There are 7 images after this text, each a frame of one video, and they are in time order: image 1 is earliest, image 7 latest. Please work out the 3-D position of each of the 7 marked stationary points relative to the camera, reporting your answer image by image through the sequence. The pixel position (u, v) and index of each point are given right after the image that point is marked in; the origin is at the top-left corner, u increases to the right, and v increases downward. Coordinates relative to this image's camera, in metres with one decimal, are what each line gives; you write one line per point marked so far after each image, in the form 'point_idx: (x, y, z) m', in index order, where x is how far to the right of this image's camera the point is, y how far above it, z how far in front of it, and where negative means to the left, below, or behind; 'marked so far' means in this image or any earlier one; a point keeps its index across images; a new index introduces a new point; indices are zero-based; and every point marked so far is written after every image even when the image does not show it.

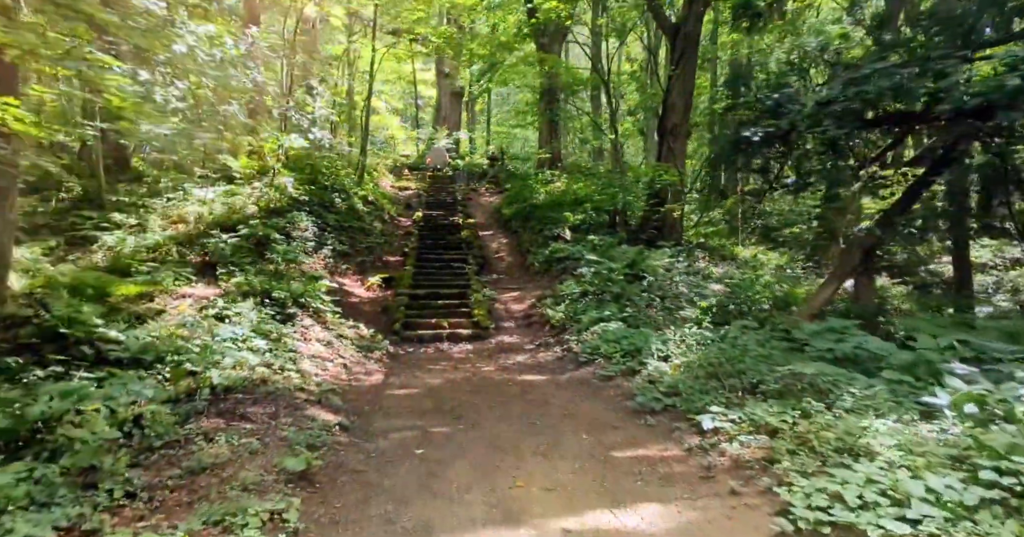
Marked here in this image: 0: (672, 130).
0: (+3.1, +2.7, +15.1) m
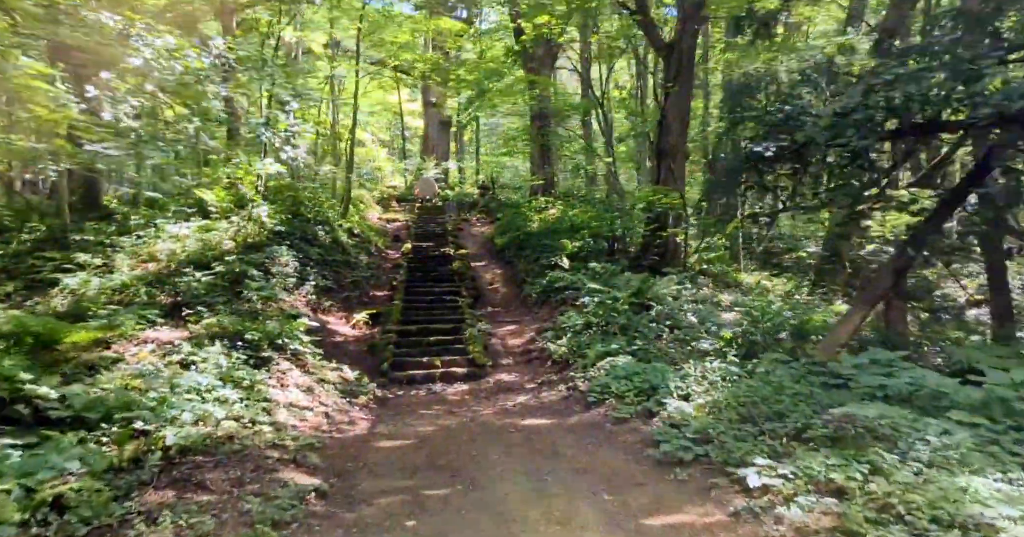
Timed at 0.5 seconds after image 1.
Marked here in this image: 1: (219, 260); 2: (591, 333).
0: (+3.0, +2.2, +14.4) m
1: (-5.0, +0.1, +12.5) m
2: (+1.1, -0.9, +10.3) m
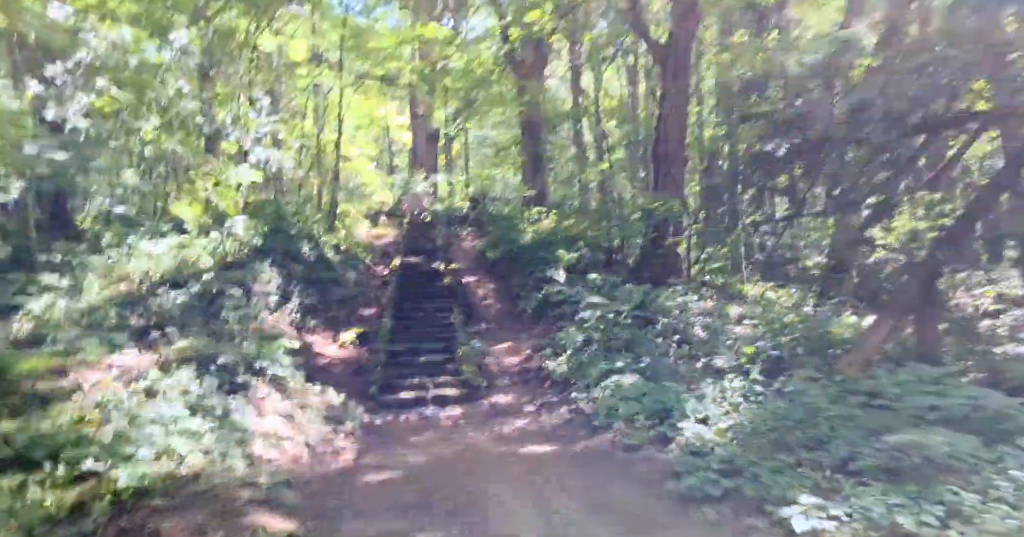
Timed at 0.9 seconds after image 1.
0: (+2.8, +2.0, +13.9) m
1: (-5.1, -0.2, +11.8) m
2: (+1.1, -1.1, +9.7) m
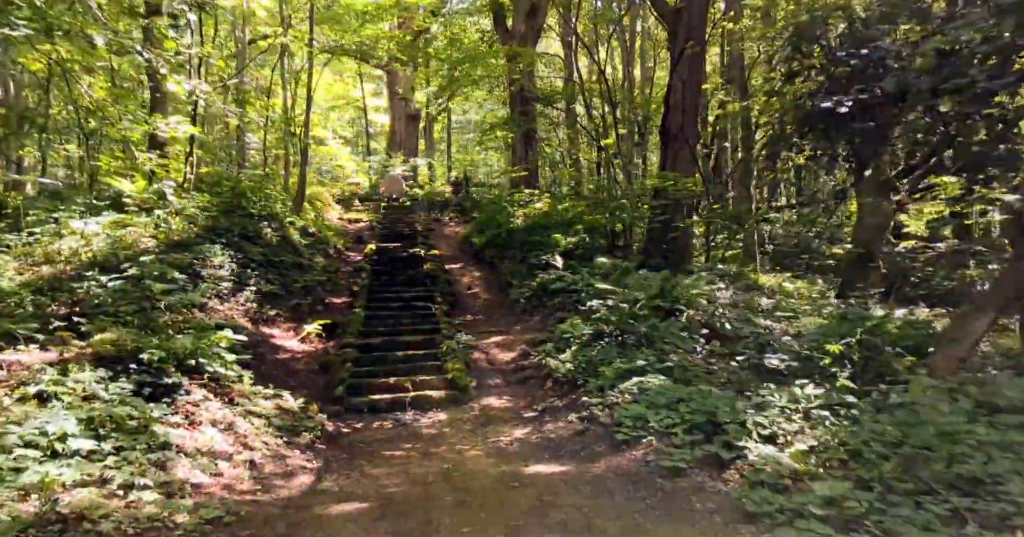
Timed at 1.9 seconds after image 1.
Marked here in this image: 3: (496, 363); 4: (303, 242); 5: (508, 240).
0: (+2.7, +2.2, +12.5) m
1: (-5.2, +0.1, +10.2) m
2: (+1.0, -0.9, +8.2) m
3: (-0.2, -1.2, +9.5) m
4: (-4.2, +0.5, +15.0) m
5: (-0.1, +0.5, +15.2) m
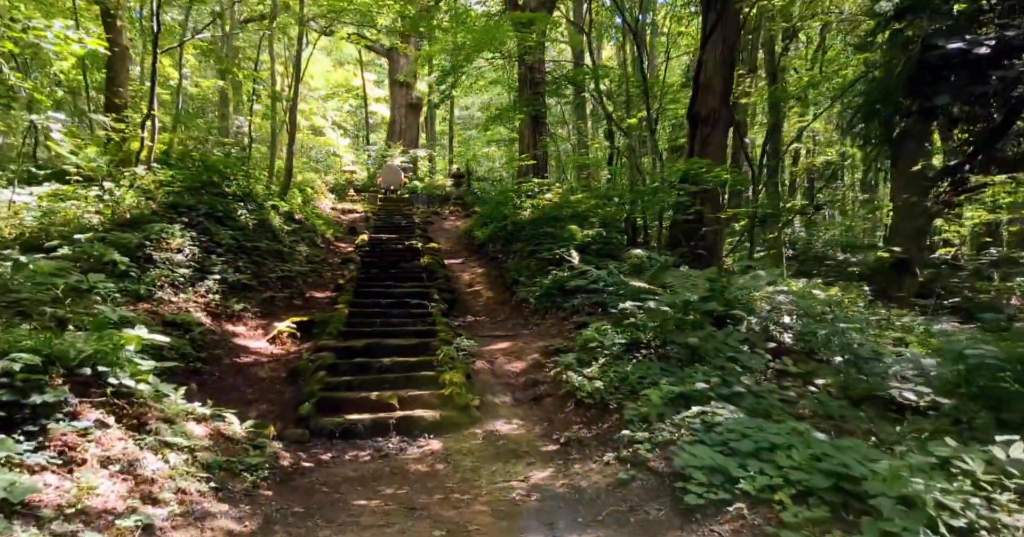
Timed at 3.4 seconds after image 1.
0: (+2.9, +2.2, +10.8) m
1: (-5.0, +0.3, +8.5) m
2: (+1.1, -0.8, +6.5) m
3: (-0.1, -1.1, +7.7) m
4: (-4.0, +0.7, +13.3) m
5: (+0.1, +0.6, +13.5) m
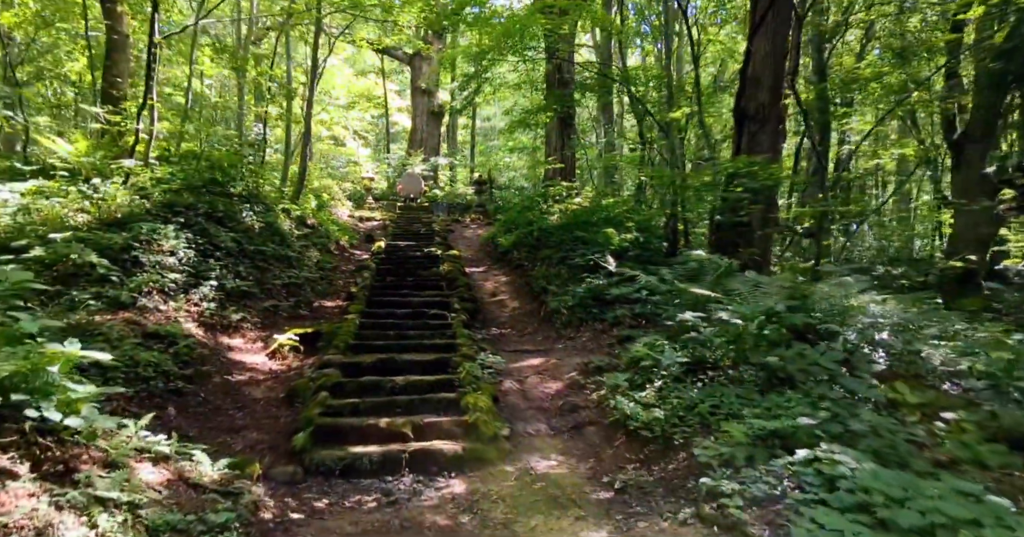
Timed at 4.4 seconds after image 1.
0: (+3.2, +2.1, +9.6) m
1: (-4.7, +0.3, +7.4) m
2: (+1.4, -0.8, +5.3) m
3: (+0.2, -1.1, +6.6) m
4: (-3.6, +0.6, +12.3) m
5: (+0.5, +0.5, +12.3) m
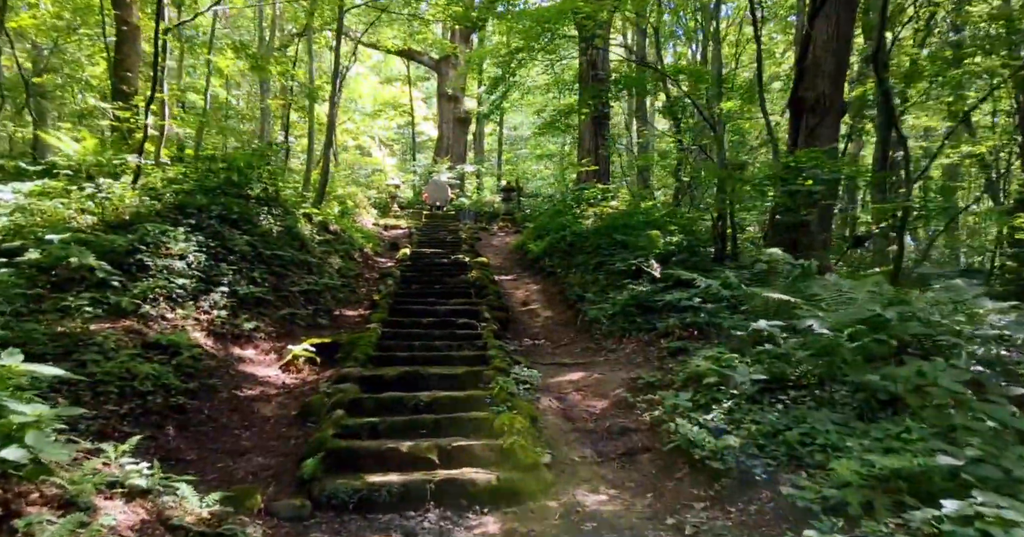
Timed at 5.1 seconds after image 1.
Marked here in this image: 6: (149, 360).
0: (+3.7, +2.0, +8.7) m
1: (-4.4, +0.3, +6.8) m
2: (+1.7, -0.8, +4.5) m
3: (+0.5, -1.2, +5.8) m
4: (-3.0, +0.5, +11.6) m
5: (+1.0, +0.4, +11.5) m
6: (-2.9, -0.7, +6.0) m
